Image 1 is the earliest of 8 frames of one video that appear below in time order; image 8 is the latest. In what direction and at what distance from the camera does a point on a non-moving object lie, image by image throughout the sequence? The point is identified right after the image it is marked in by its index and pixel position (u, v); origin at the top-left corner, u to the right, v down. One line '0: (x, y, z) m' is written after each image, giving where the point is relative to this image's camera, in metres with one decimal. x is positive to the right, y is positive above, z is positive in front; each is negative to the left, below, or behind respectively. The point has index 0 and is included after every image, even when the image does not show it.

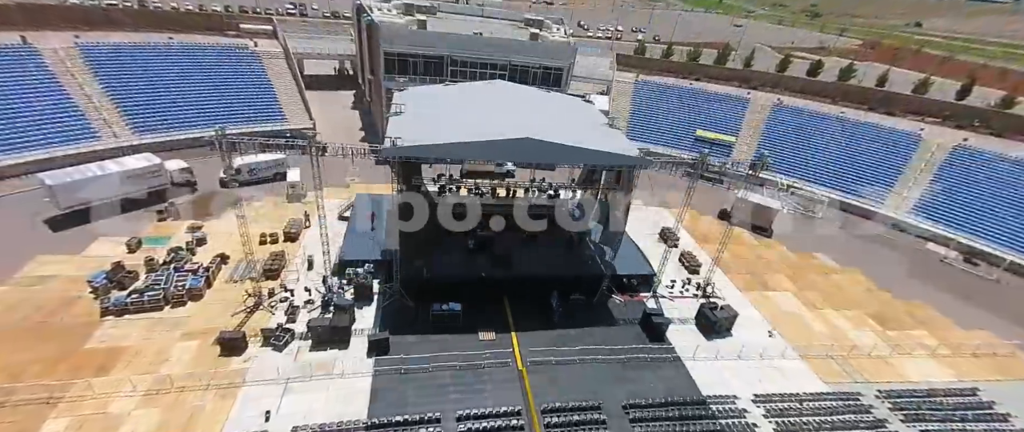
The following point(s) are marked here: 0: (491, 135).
0: (-1.0, +4.2, +19.7) m
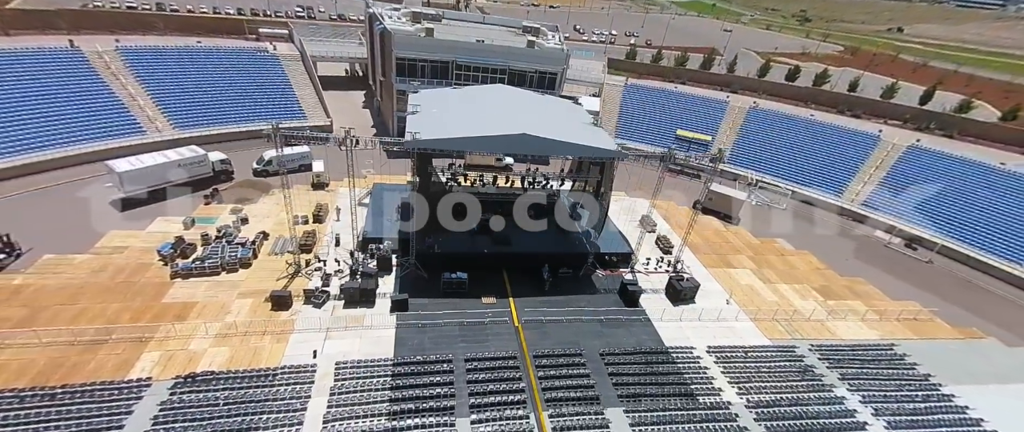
0: (-1.1, +5.2, +23.6) m
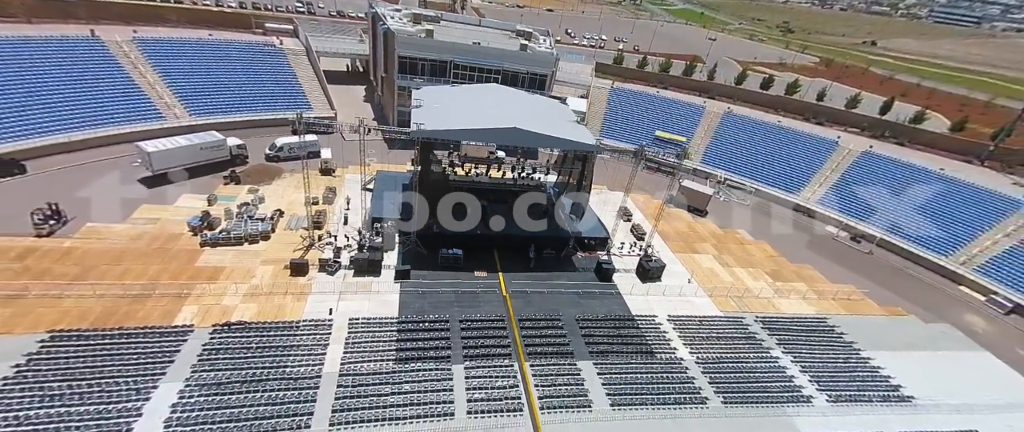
0: (-1.6, +6.3, +26.9) m
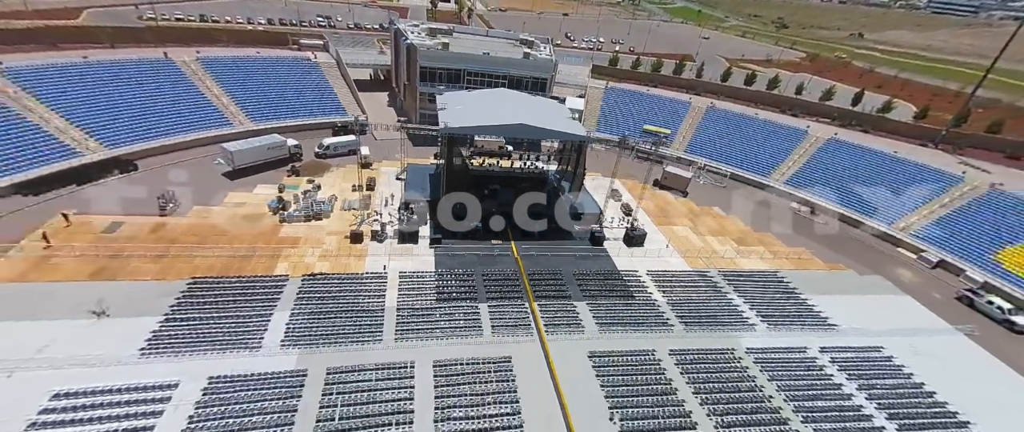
0: (-1.0, +8.0, +33.6) m
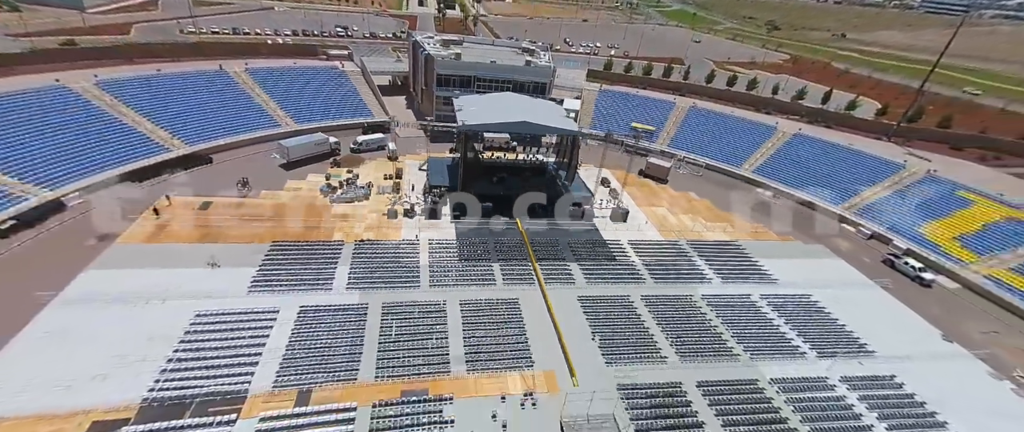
0: (-0.5, +9.9, +41.1) m
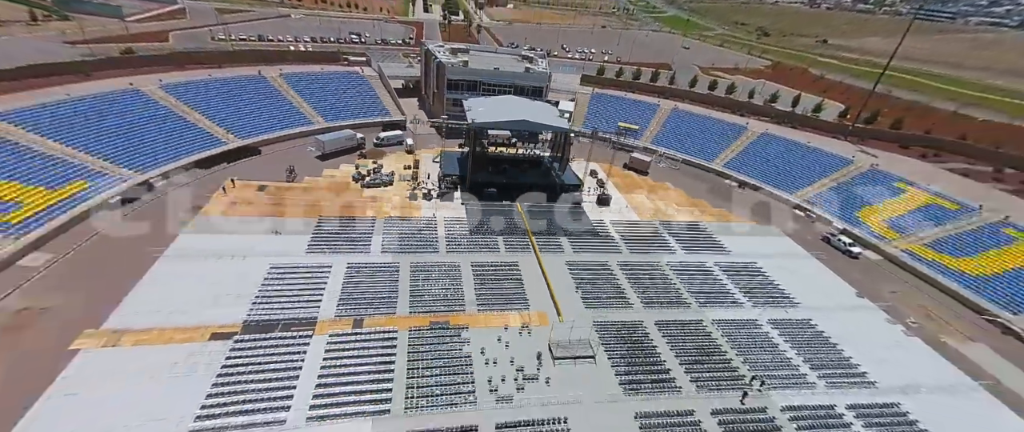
0: (-0.3, +11.9, +49.0) m
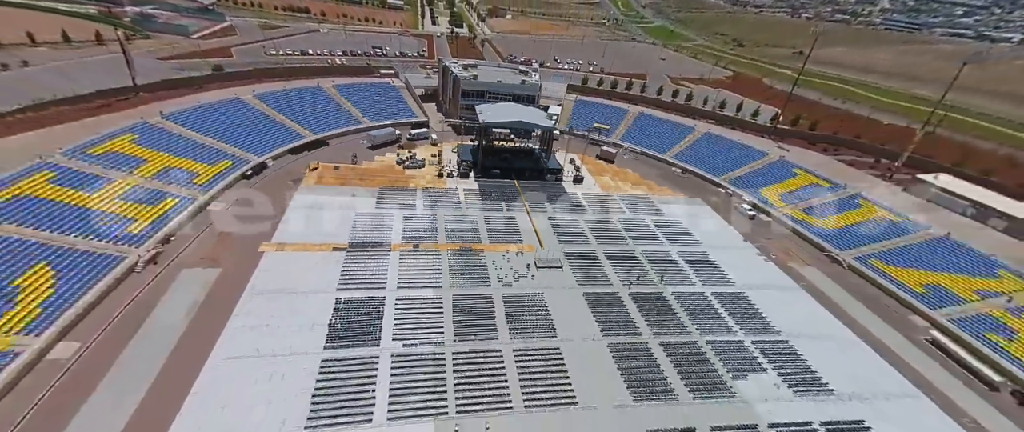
0: (-0.5, +16.2, +67.8) m
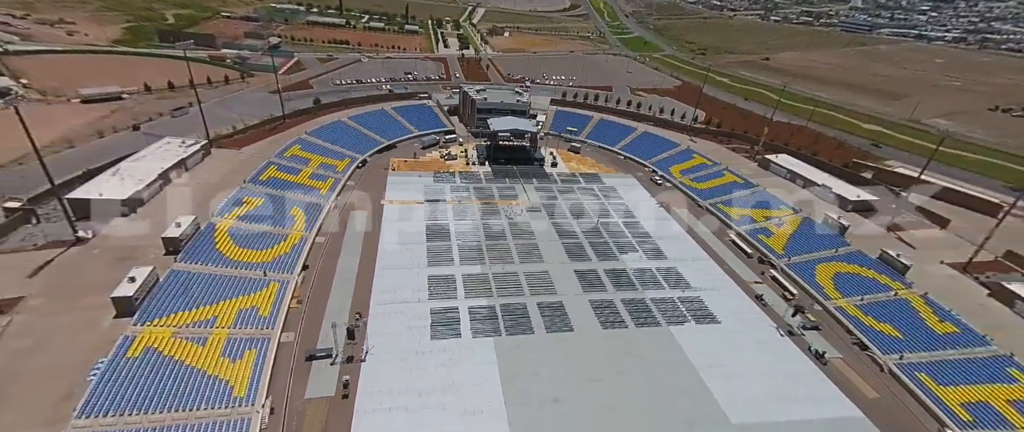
0: (-0.8, +23.6, +108.0) m
